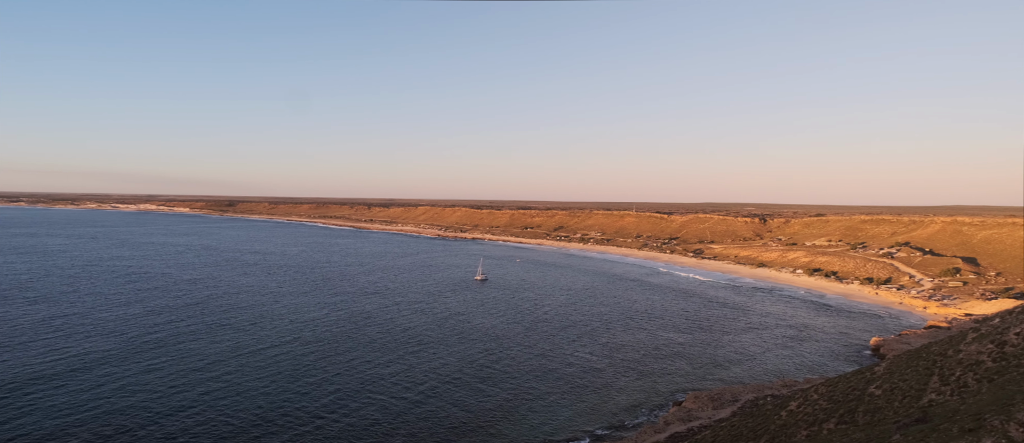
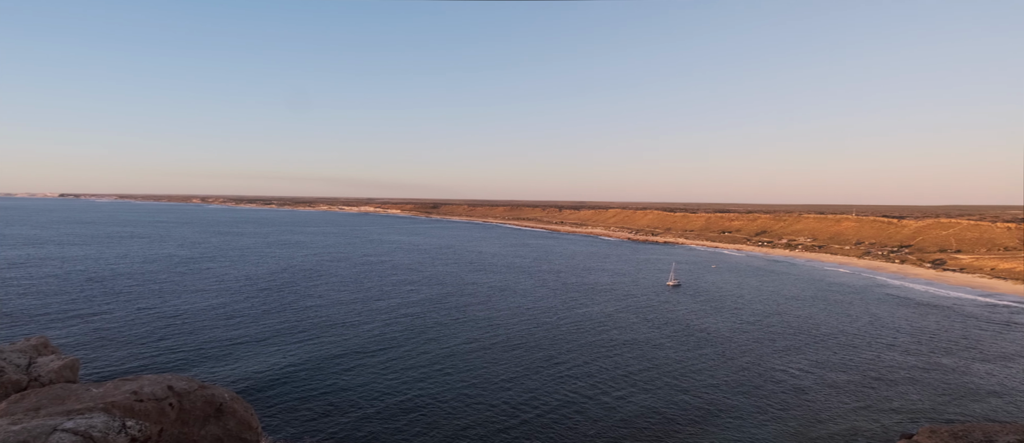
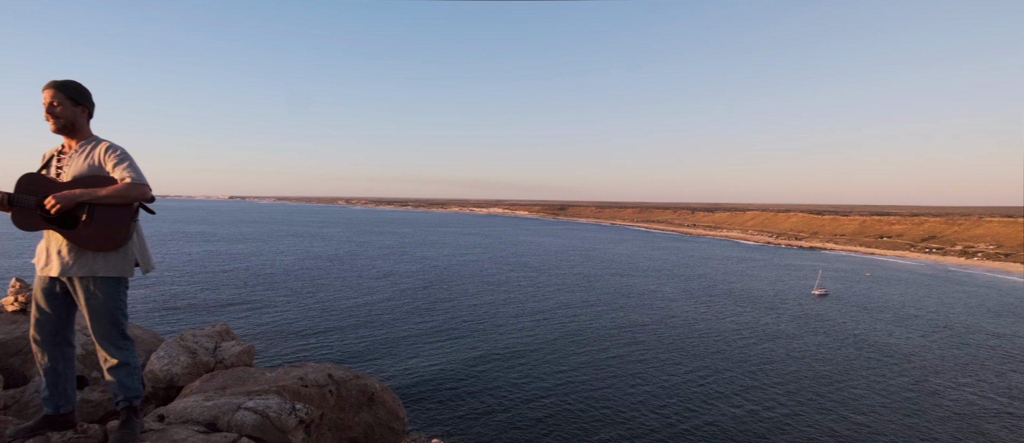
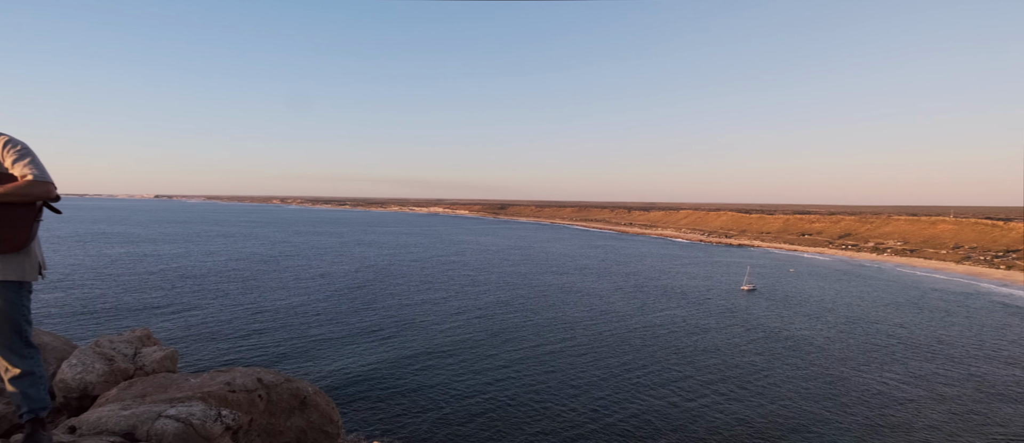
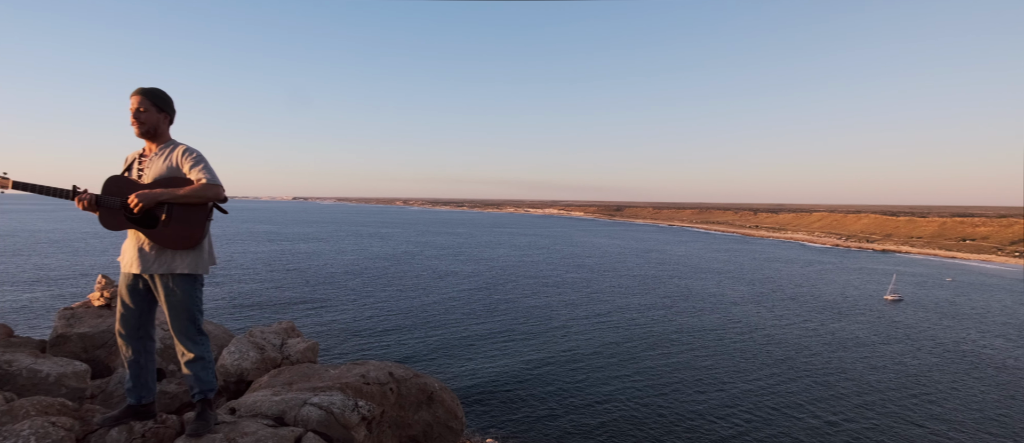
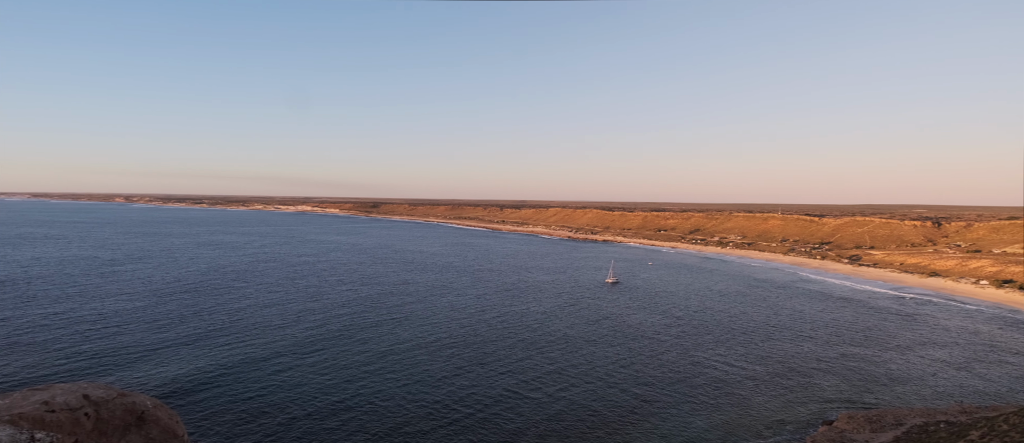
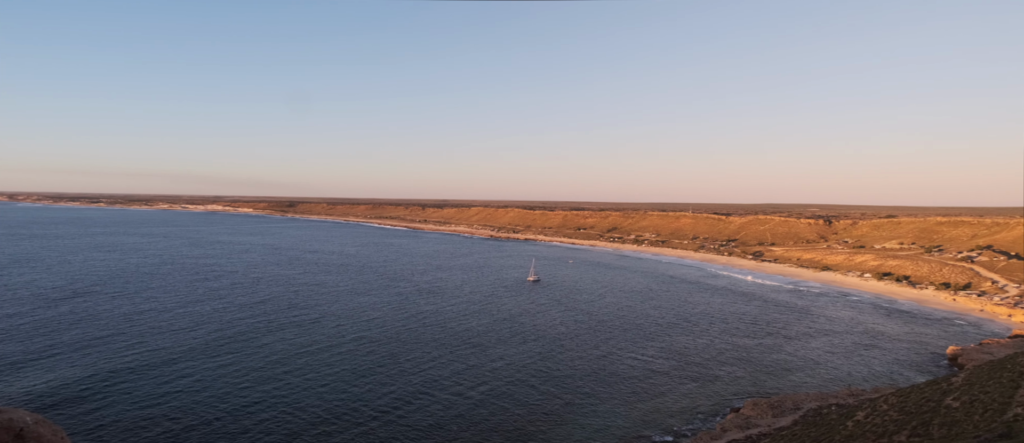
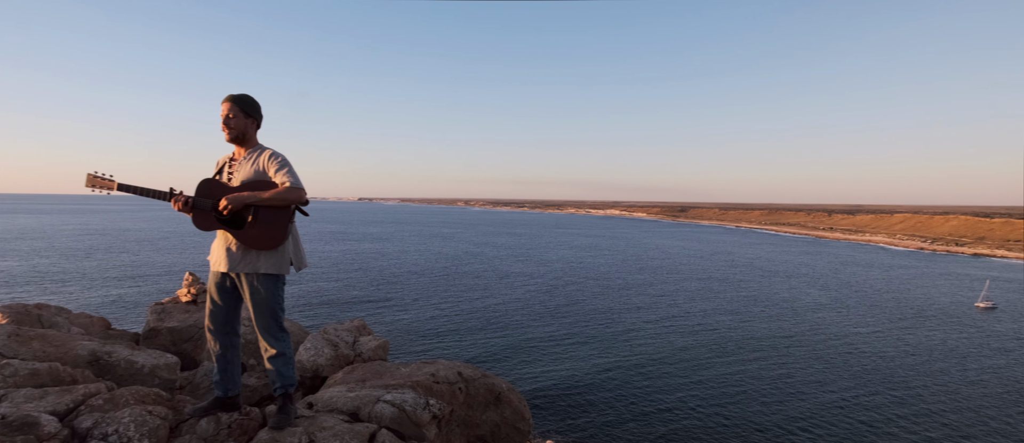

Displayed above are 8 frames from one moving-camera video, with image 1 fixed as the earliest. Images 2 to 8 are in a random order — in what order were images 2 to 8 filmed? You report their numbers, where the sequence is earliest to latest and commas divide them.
7, 6, 2, 4, 3, 5, 8
